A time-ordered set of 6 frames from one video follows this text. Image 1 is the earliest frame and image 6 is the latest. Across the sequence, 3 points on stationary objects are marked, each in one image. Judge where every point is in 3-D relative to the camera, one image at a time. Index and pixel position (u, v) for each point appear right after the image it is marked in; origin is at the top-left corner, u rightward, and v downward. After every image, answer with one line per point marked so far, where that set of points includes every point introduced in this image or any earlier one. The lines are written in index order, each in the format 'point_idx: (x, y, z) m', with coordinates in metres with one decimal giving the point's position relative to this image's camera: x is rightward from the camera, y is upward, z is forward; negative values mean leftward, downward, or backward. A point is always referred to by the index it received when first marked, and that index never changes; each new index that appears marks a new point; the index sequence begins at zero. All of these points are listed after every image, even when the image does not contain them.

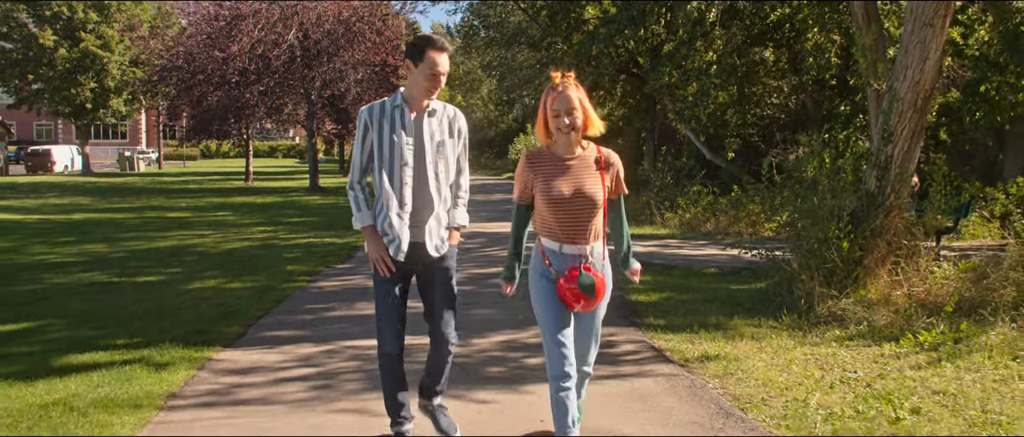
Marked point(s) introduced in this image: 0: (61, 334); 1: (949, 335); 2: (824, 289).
0: (-3.5, -0.9, +7.2) m
1: (+3.2, -0.9, +6.9) m
2: (+2.7, -0.6, +8.1) m
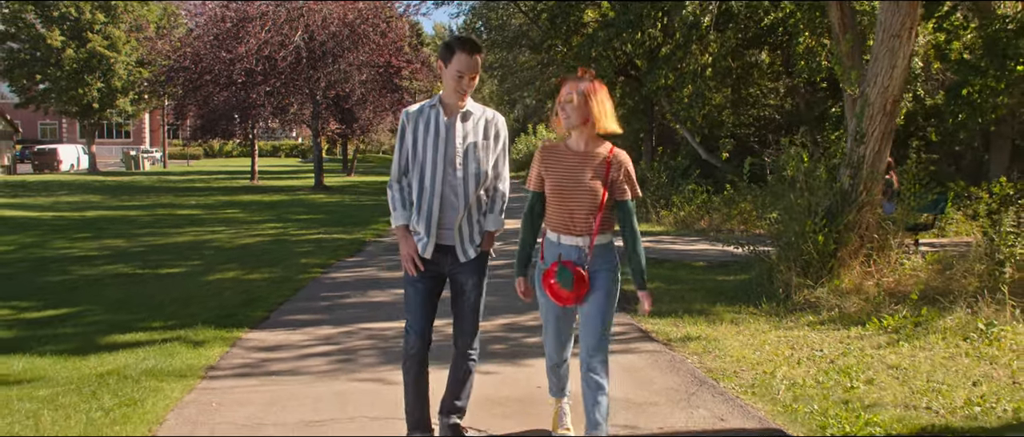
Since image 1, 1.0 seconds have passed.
0: (-3.5, -0.8, +7.9) m
1: (+3.2, -0.8, +7.6) m
2: (+2.7, -0.6, +8.7) m
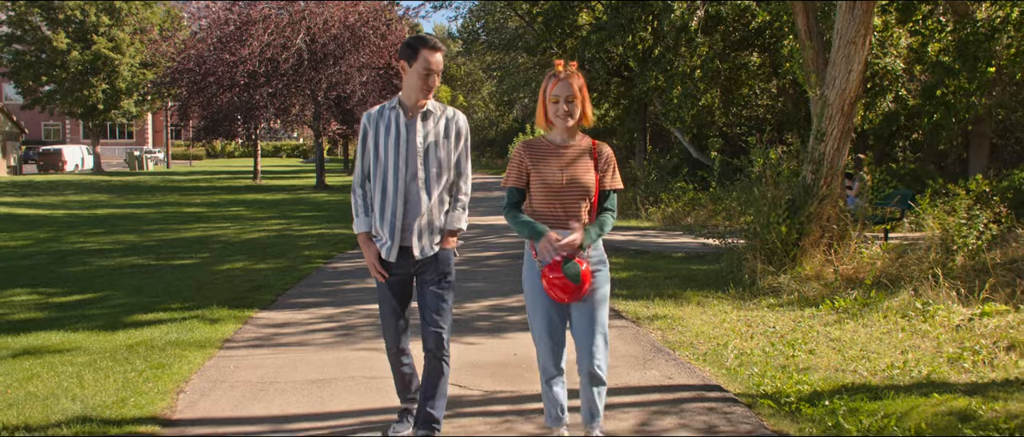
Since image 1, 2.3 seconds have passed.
0: (-3.6, -0.8, +8.7) m
1: (+3.1, -0.7, +8.3) m
2: (+2.6, -0.5, +9.5) m
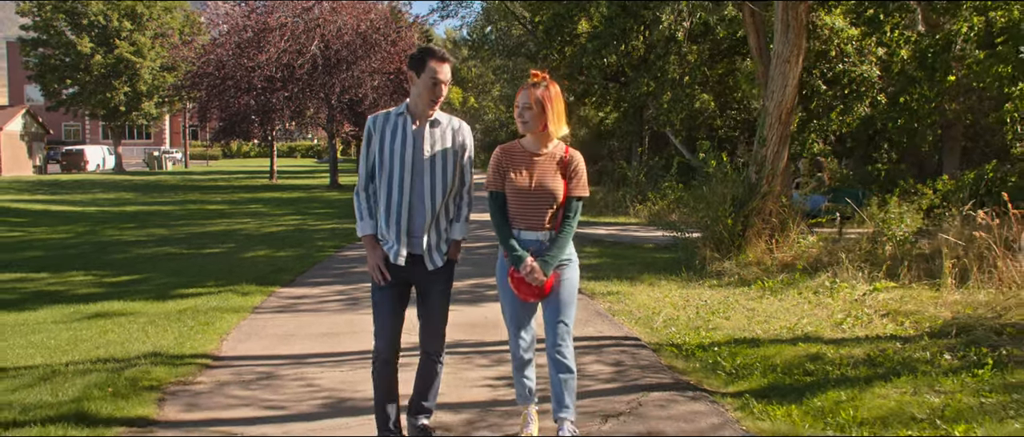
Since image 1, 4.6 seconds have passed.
0: (-3.8, -0.7, +10.3) m
1: (+2.9, -0.7, +9.8) m
2: (+2.4, -0.4, +11.0) m
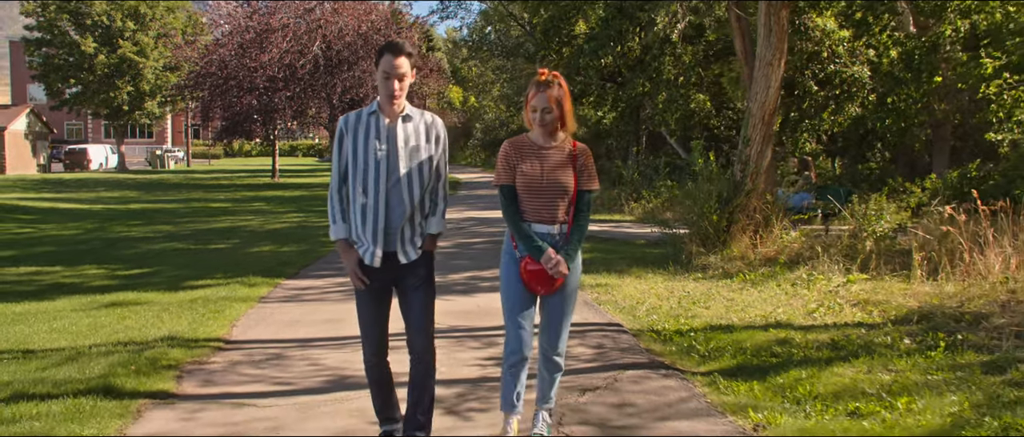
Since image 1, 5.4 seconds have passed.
0: (-3.9, -0.6, +10.8) m
1: (+2.8, -0.6, +10.3) m
2: (+2.3, -0.4, +11.5) m
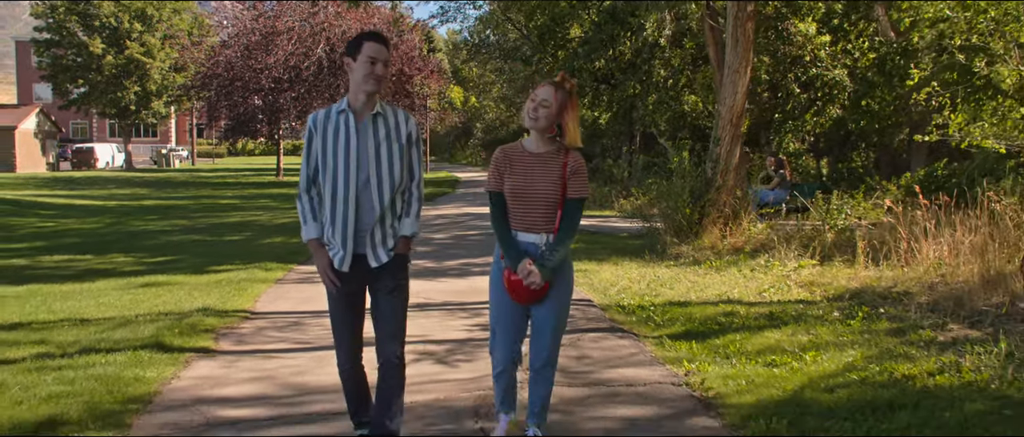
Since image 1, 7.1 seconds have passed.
0: (-4.0, -0.5, +11.9) m
1: (+2.7, -0.5, +11.5) m
2: (+2.2, -0.3, +12.6) m
